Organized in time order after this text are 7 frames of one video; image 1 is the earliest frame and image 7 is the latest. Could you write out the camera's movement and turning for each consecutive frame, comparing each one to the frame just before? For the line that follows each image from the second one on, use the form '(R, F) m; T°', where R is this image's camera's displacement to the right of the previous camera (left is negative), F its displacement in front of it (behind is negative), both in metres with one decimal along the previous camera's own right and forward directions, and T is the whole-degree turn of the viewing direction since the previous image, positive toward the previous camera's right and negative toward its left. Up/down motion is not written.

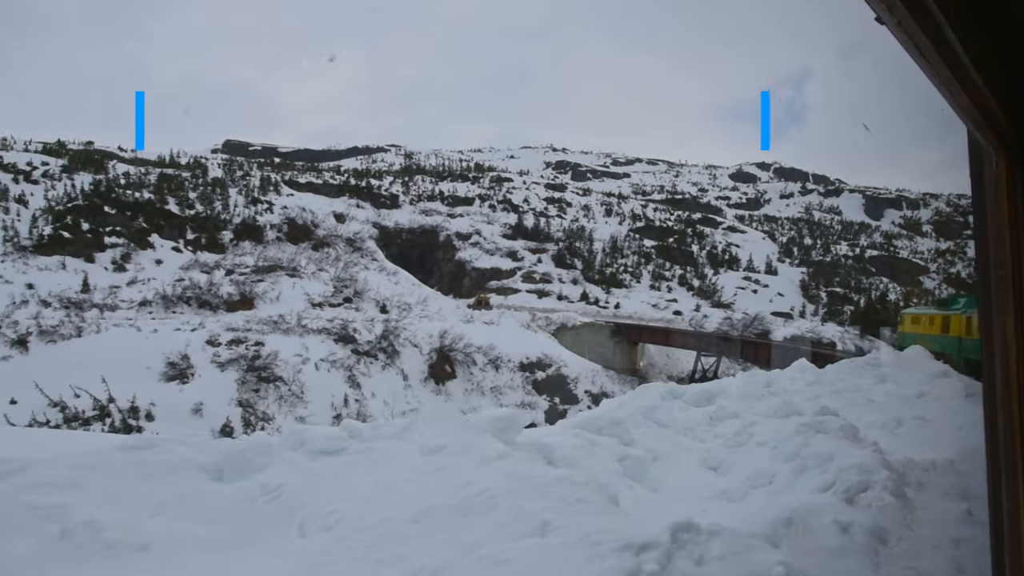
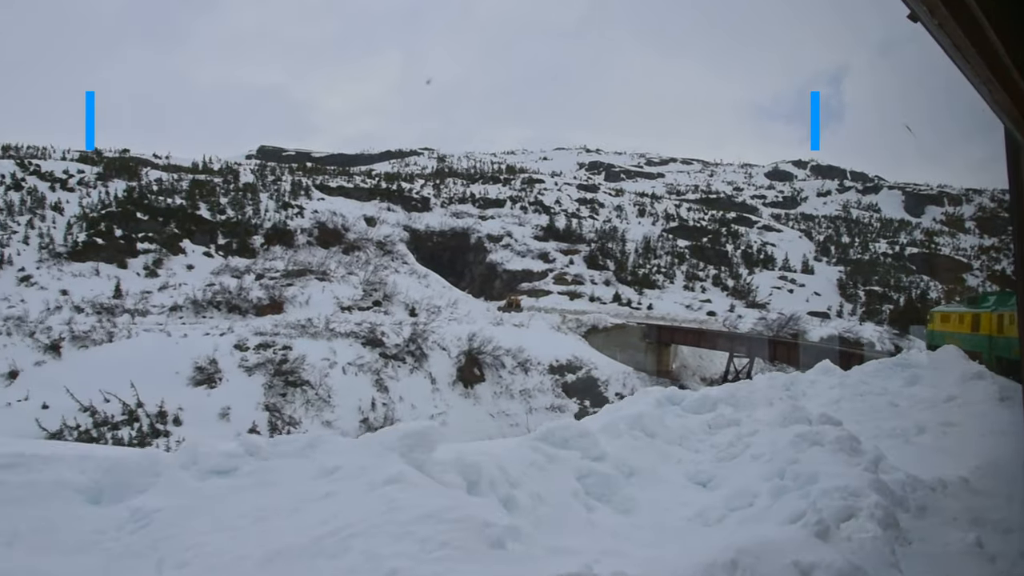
(0.0, +0.3) m; -3°
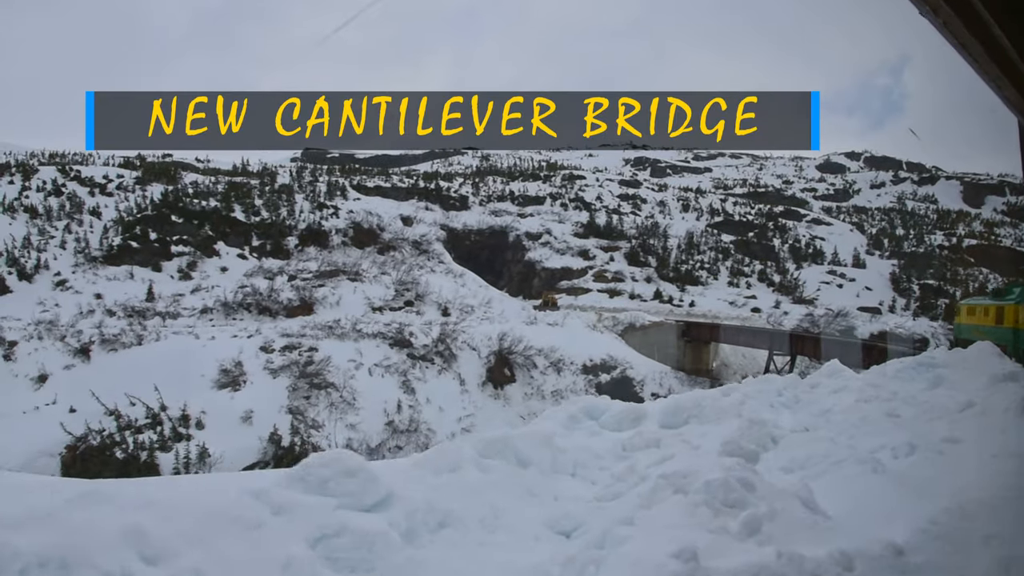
(+0.2, +0.4) m; -4°
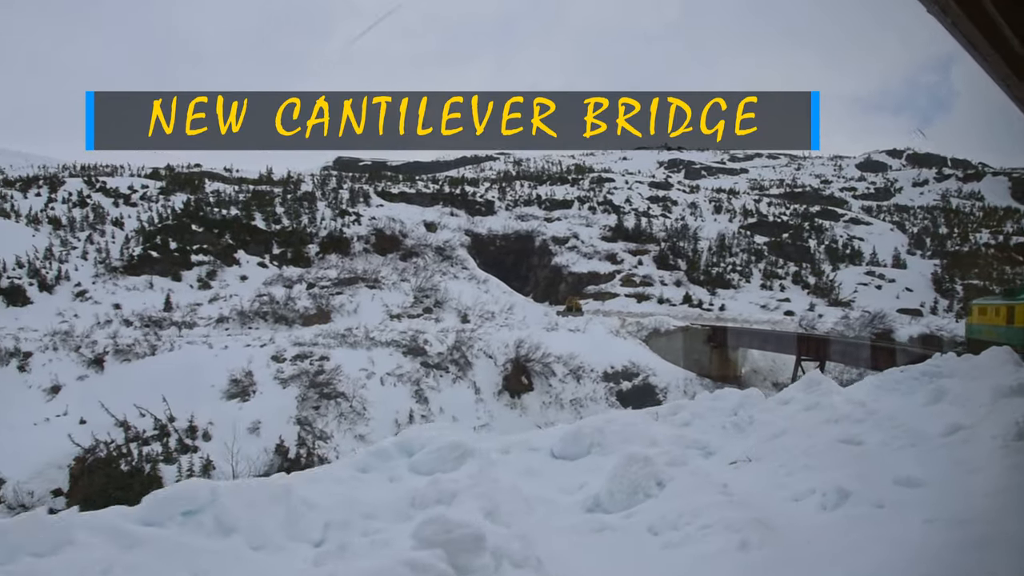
(+0.3, +0.3) m; -3°
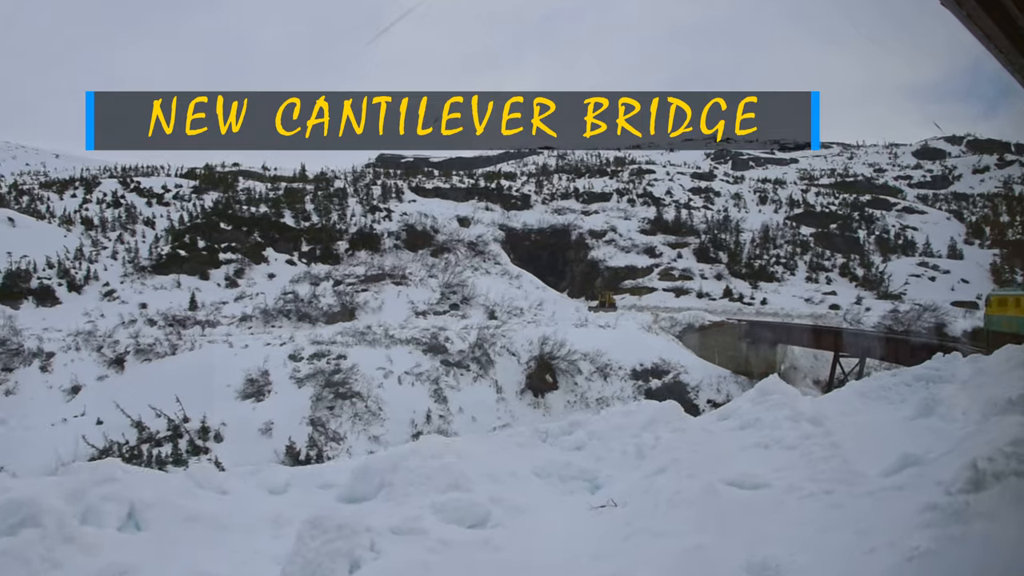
(+0.4, +0.4) m; -4°
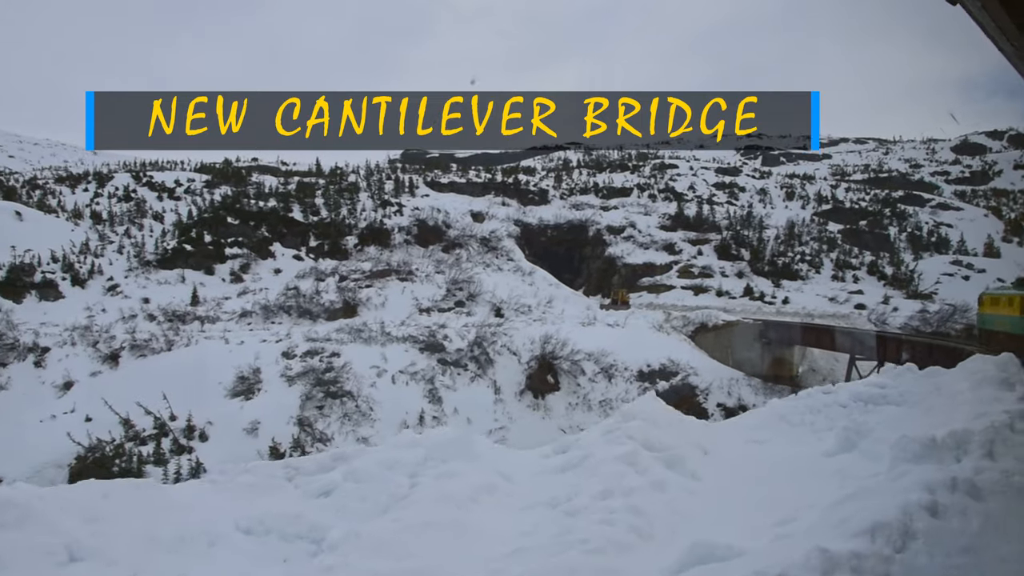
(+0.5, +0.2) m; -2°
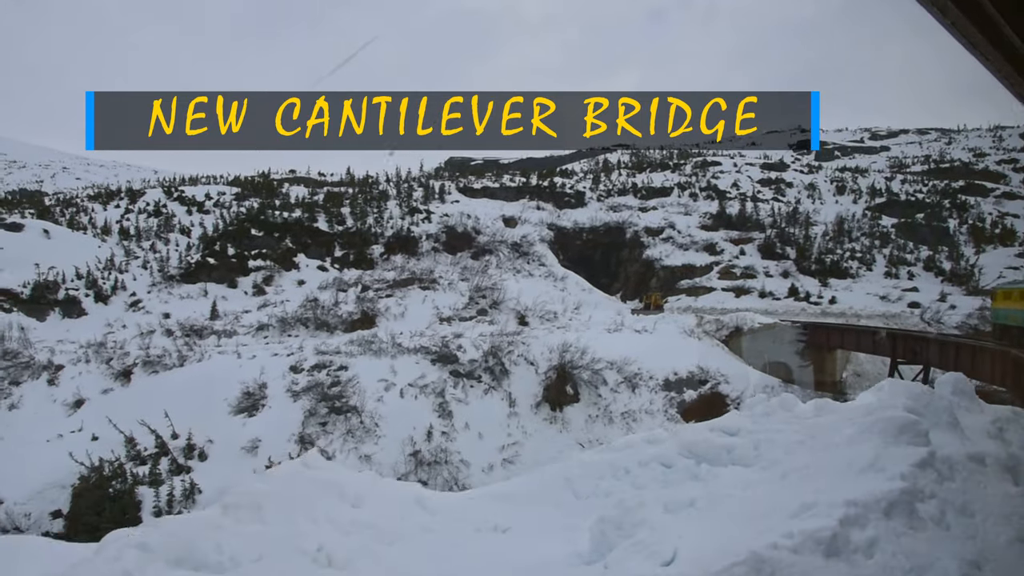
(+0.6, +0.4) m; -4°
